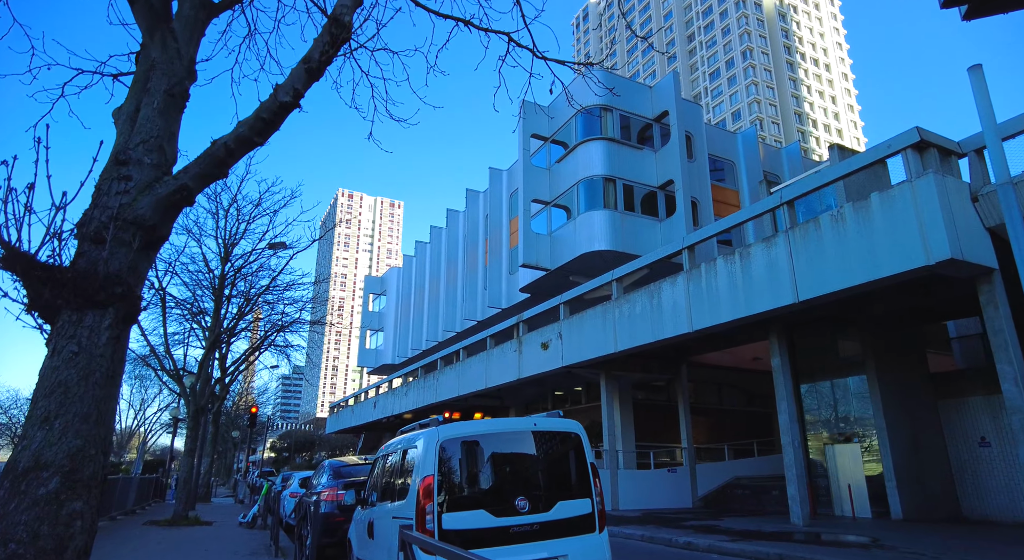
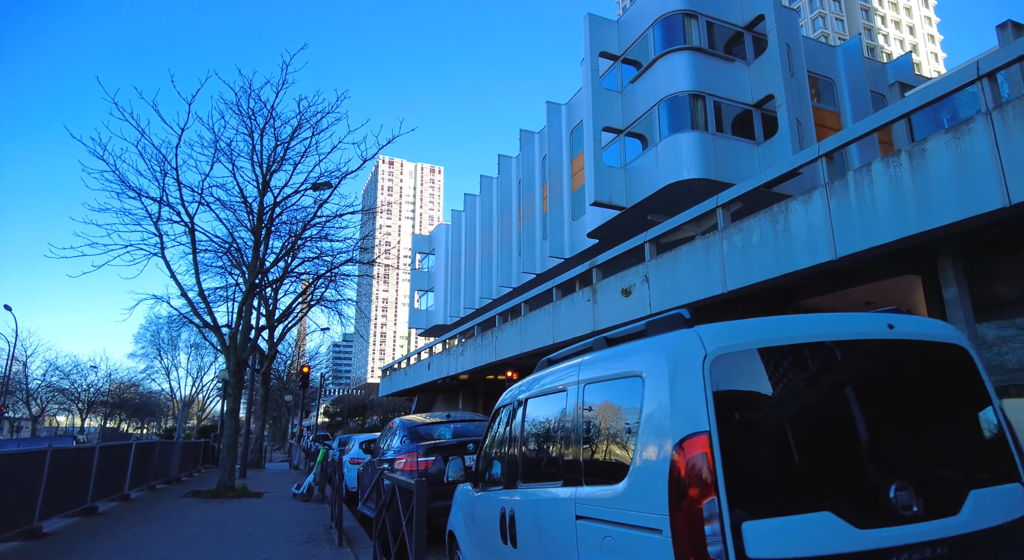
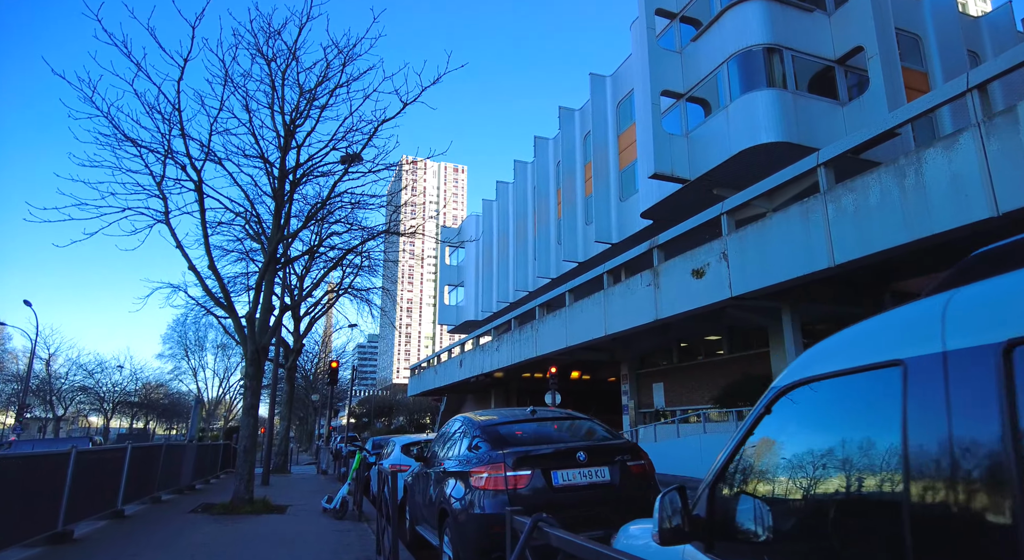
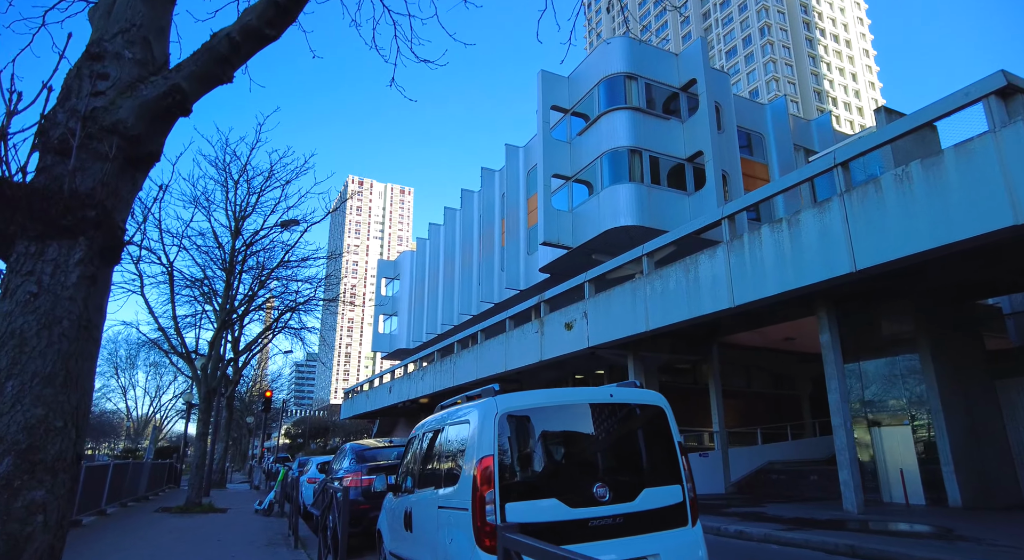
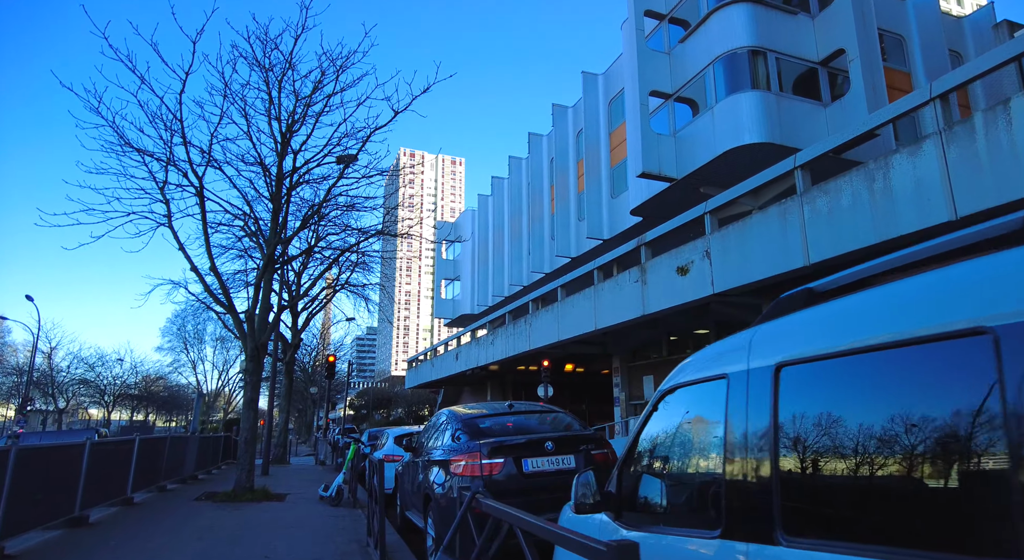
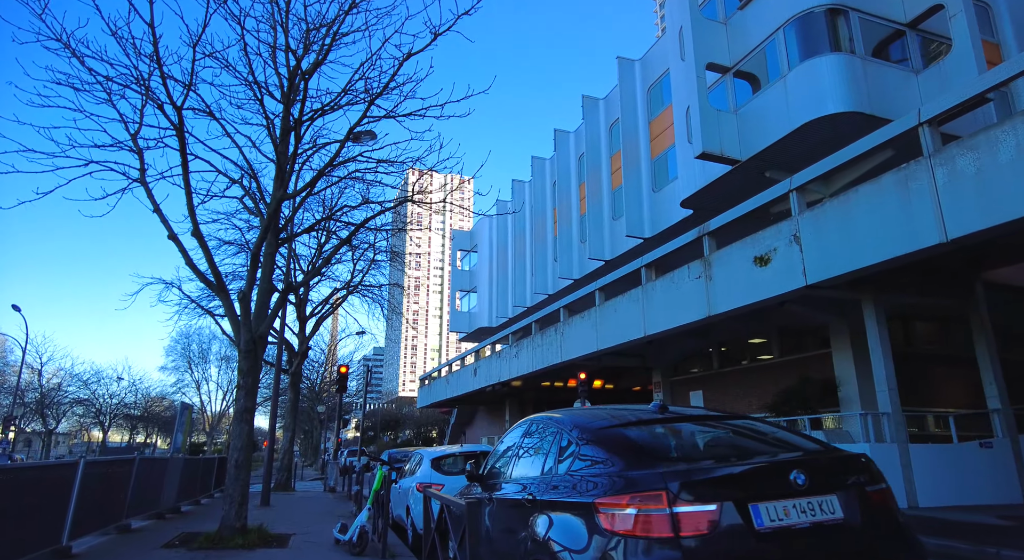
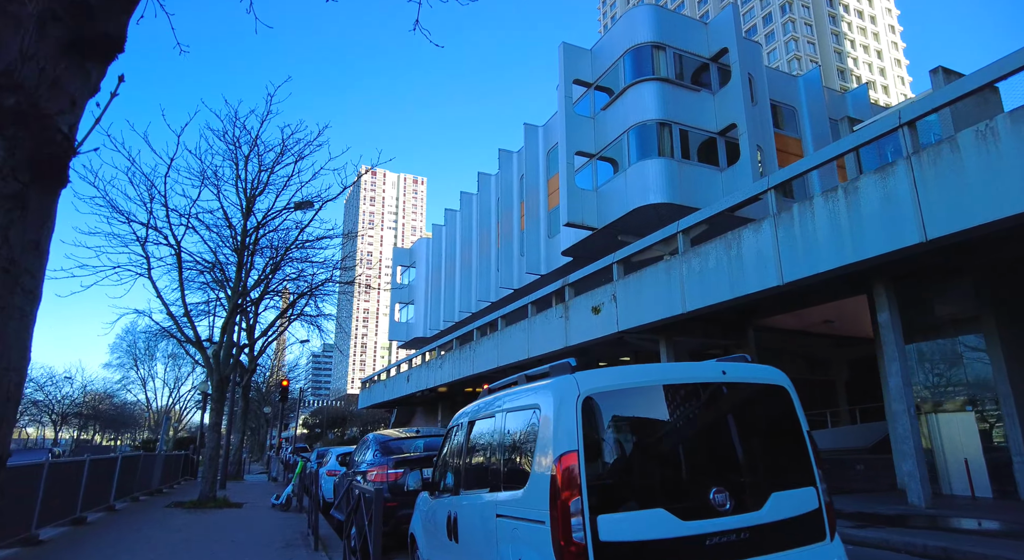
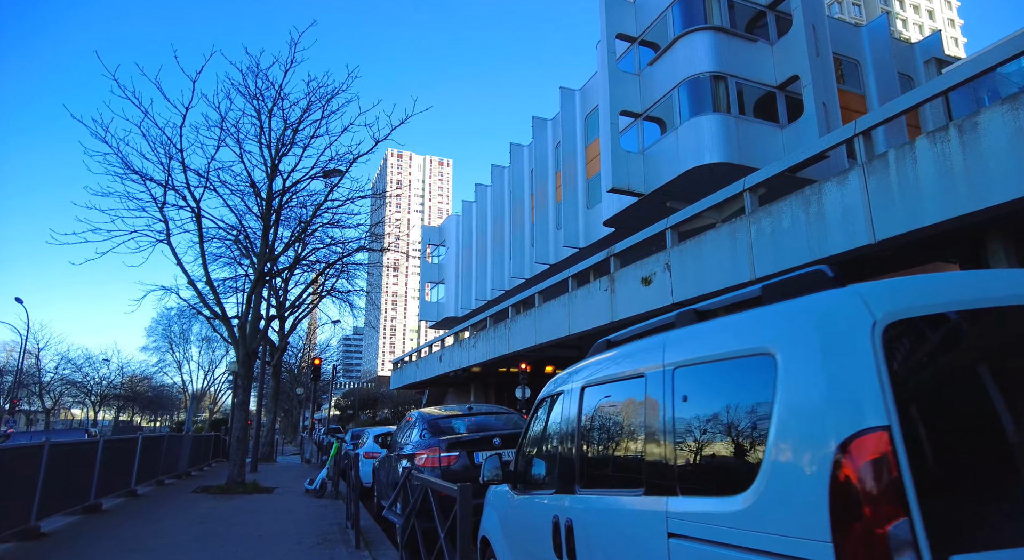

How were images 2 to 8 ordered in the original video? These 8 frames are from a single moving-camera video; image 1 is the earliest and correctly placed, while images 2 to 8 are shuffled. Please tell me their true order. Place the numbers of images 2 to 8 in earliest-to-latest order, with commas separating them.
4, 7, 2, 8, 5, 3, 6
